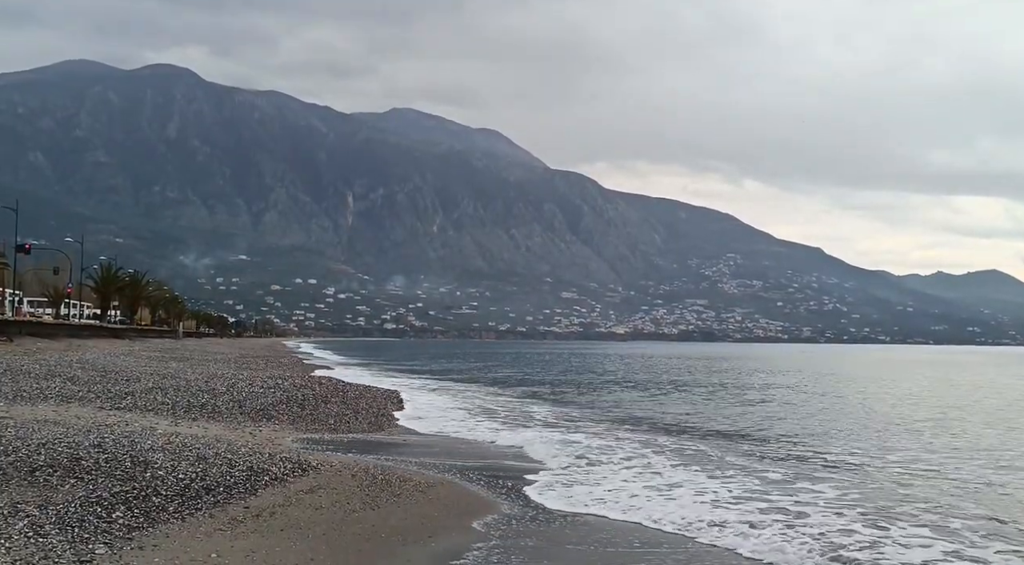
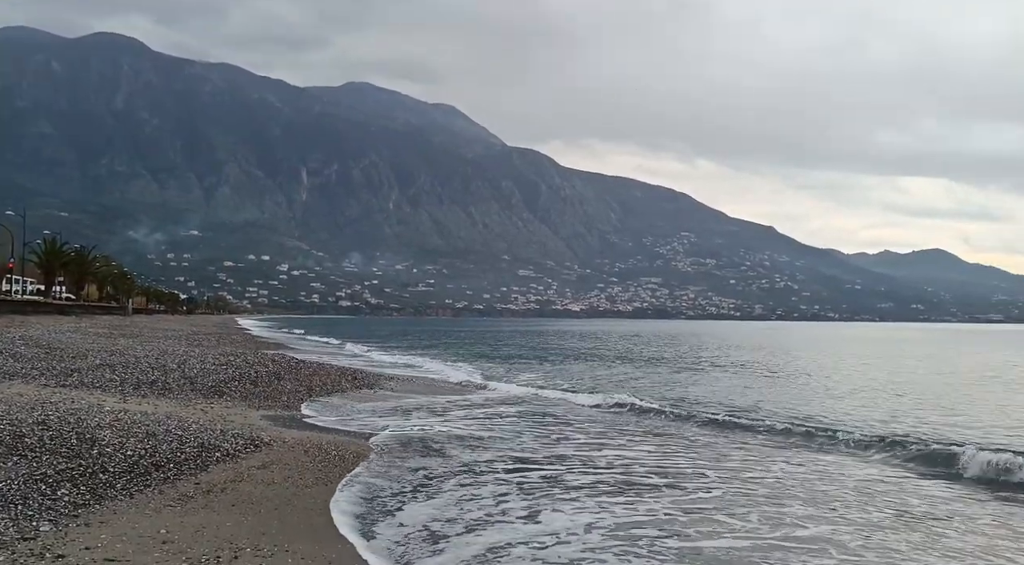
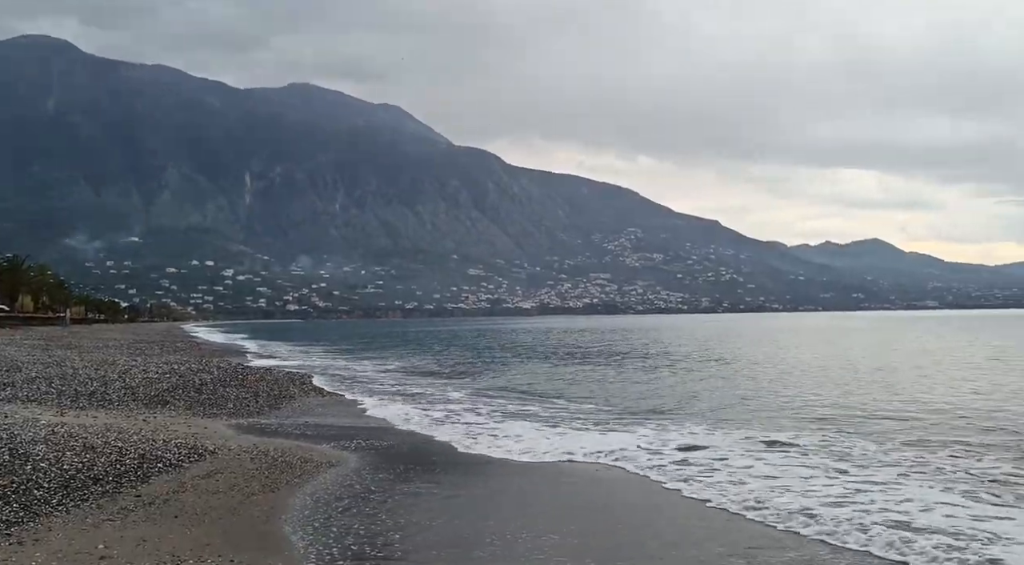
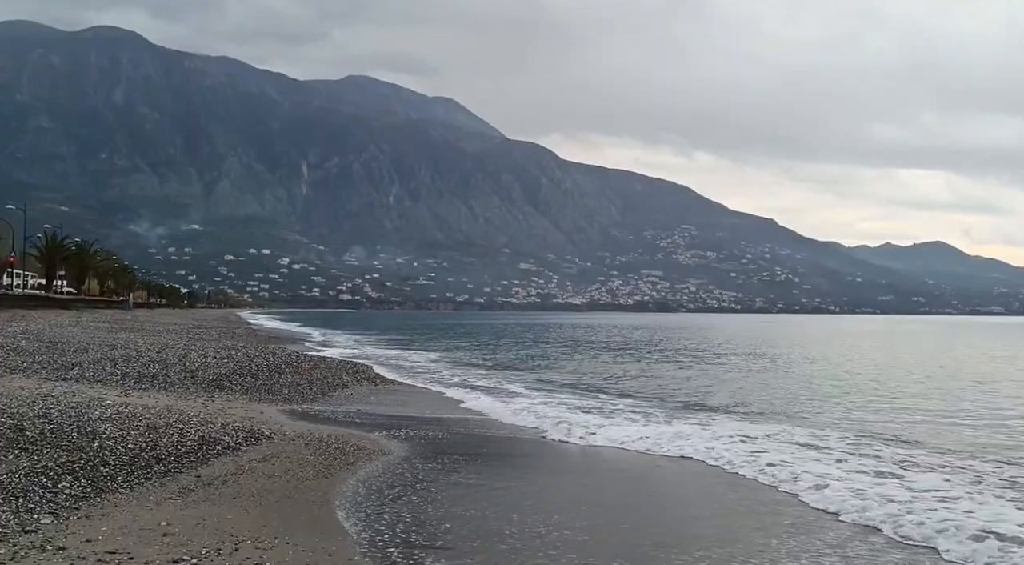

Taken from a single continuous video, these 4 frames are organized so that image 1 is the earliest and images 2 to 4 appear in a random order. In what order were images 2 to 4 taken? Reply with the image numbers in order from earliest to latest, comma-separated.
2, 4, 3
